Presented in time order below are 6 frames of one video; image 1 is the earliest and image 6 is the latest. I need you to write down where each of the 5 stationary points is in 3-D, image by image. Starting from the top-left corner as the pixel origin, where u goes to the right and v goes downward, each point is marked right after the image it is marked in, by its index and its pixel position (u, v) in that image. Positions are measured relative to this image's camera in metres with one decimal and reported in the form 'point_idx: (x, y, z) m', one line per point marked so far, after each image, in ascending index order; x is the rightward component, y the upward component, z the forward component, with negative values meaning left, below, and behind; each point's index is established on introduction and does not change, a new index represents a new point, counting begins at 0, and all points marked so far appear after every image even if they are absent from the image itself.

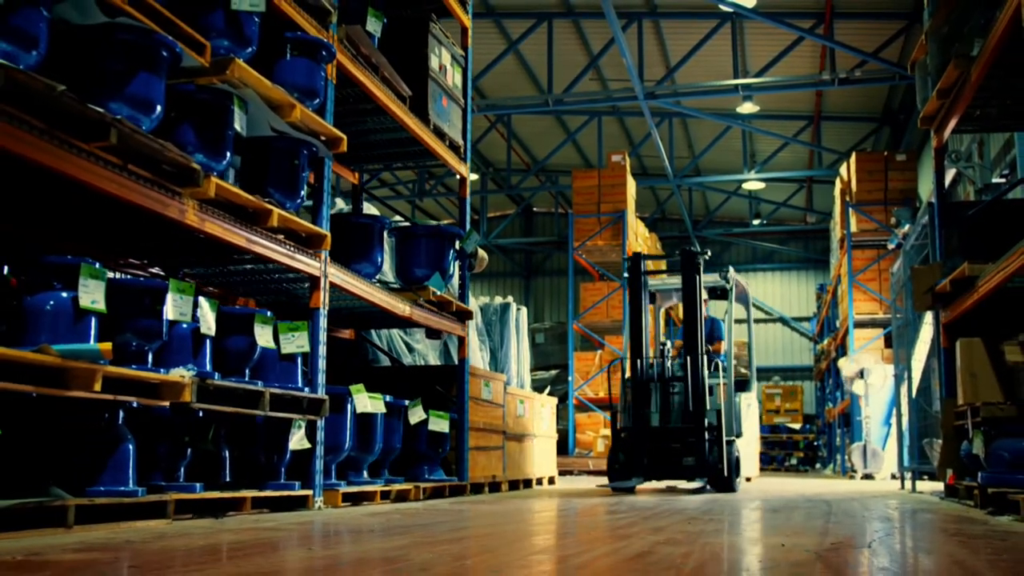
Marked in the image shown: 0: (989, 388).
0: (+3.4, -0.7, +6.9) m
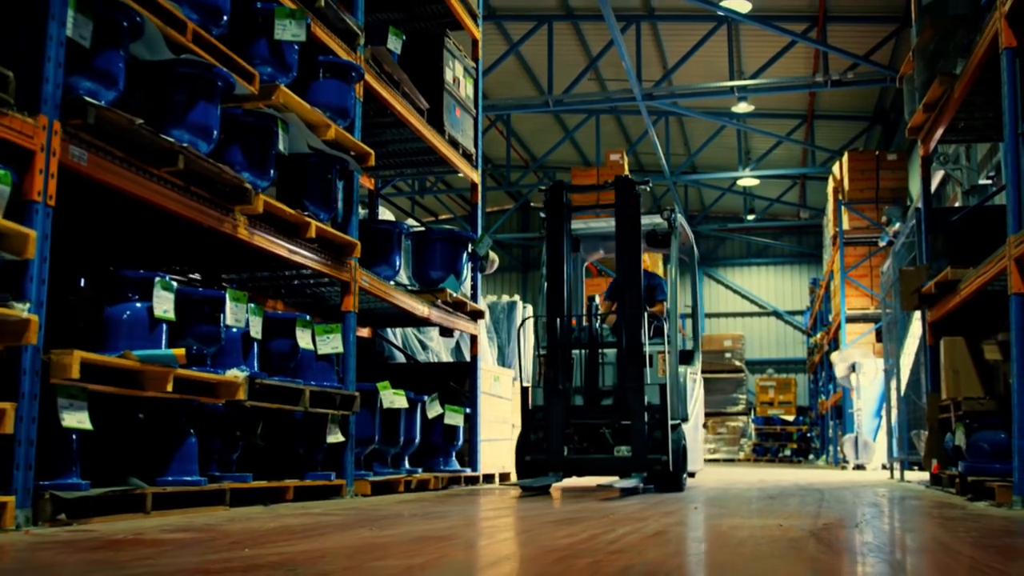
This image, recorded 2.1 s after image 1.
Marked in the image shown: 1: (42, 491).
0: (+3.6, -0.7, +7.5) m
1: (-2.0, -0.9, +4.0) m
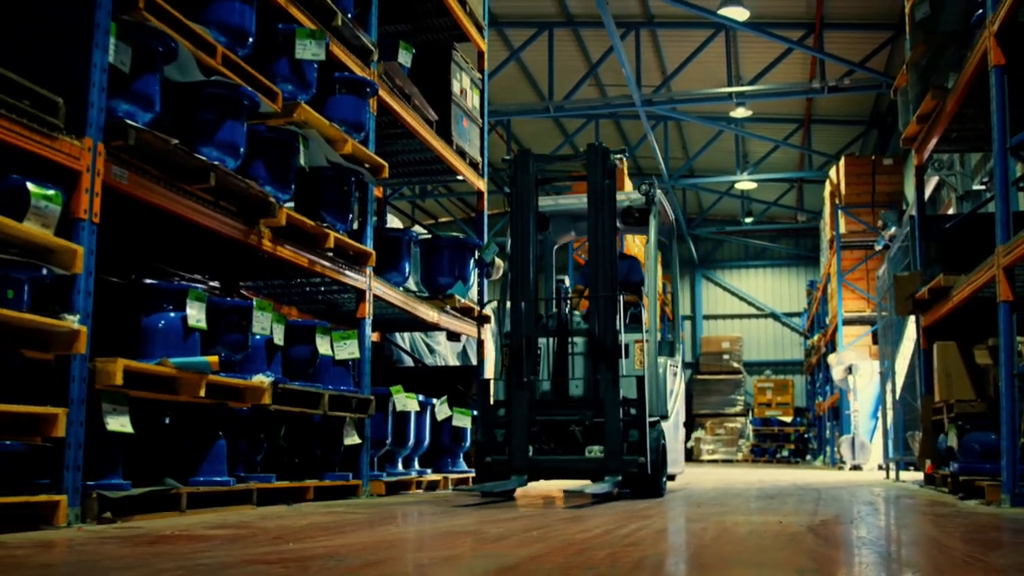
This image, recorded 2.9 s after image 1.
0: (+3.6, -0.8, +7.8) m
1: (-1.9, -0.9, +4.3) m
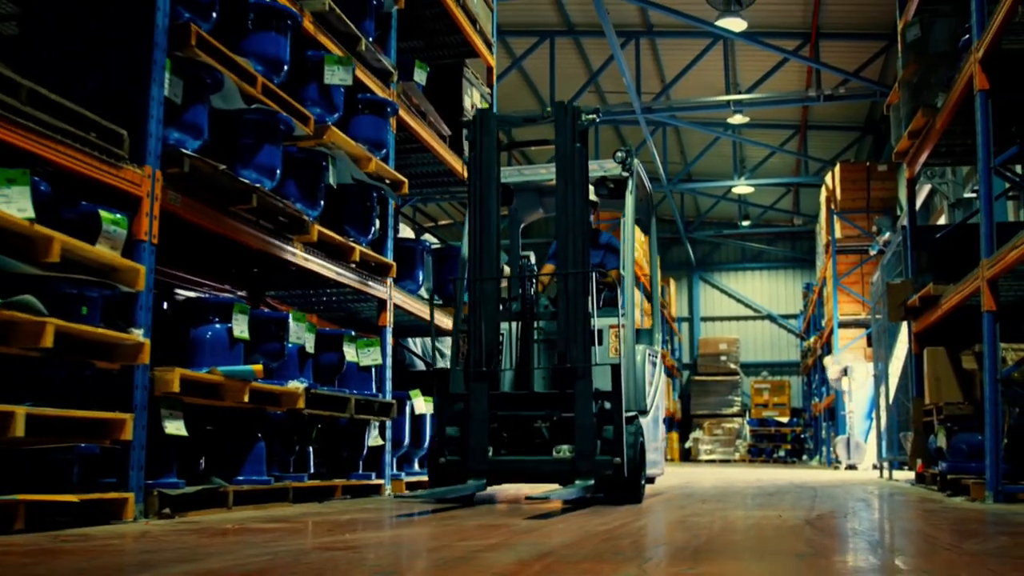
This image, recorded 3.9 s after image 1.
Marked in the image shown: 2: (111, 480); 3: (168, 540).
0: (+3.7, -0.9, +8.2) m
1: (-1.8, -1.0, +4.7) m
2: (-1.9, -0.9, +4.5) m
3: (-1.4, -1.0, +3.8) m
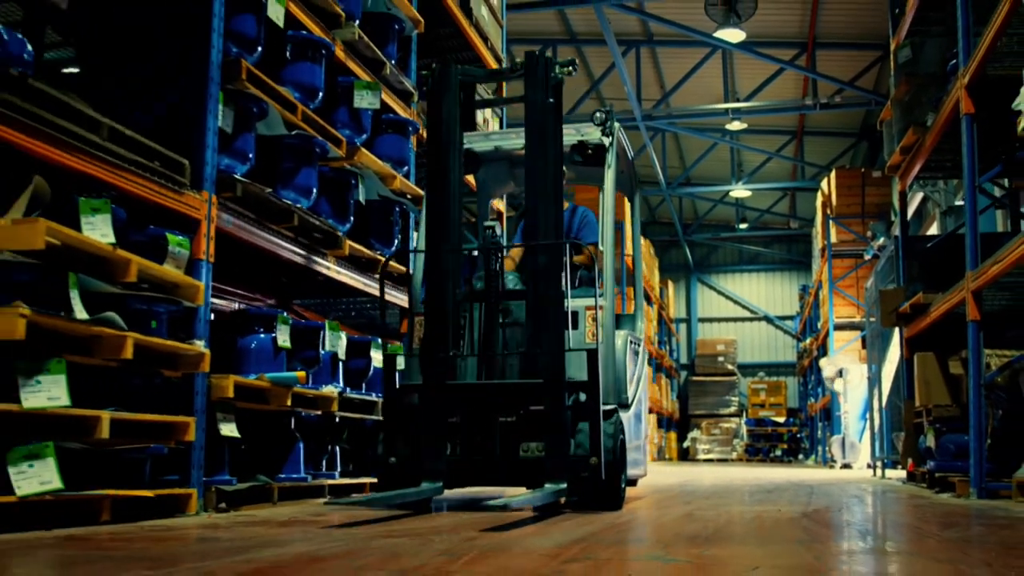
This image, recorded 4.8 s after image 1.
0: (+3.9, -1.0, +8.7) m
1: (-1.6, -1.1, +5.2) m
2: (-1.8, -1.0, +5.0) m
3: (-1.2, -1.1, +4.3) m
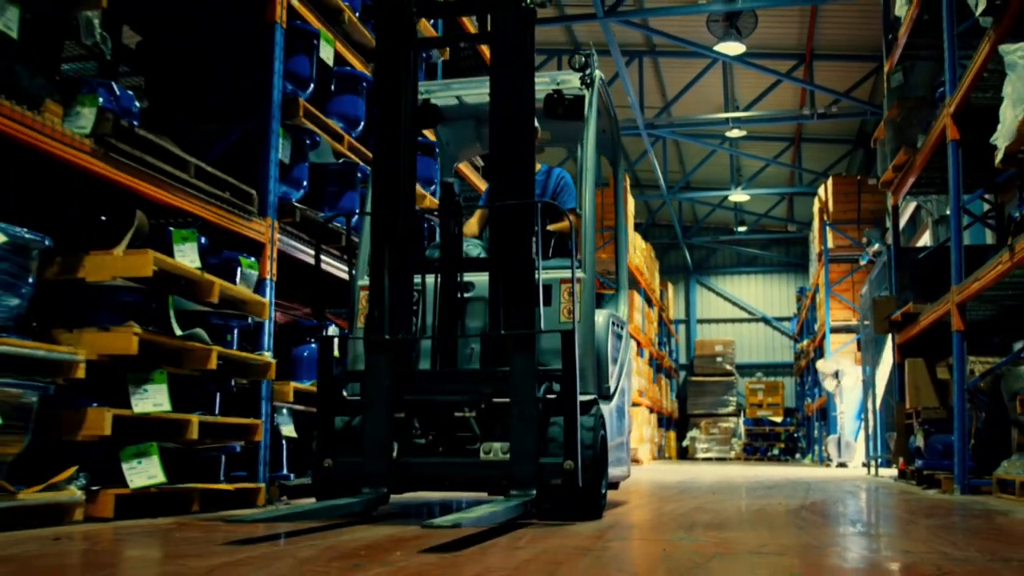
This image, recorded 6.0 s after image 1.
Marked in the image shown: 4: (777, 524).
0: (+4.0, -1.1, +9.3) m
1: (-1.4, -1.2, +5.8) m
2: (-1.6, -1.1, +5.6) m
3: (-1.0, -1.2, +4.9) m
4: (+1.3, -1.2, +4.7) m
